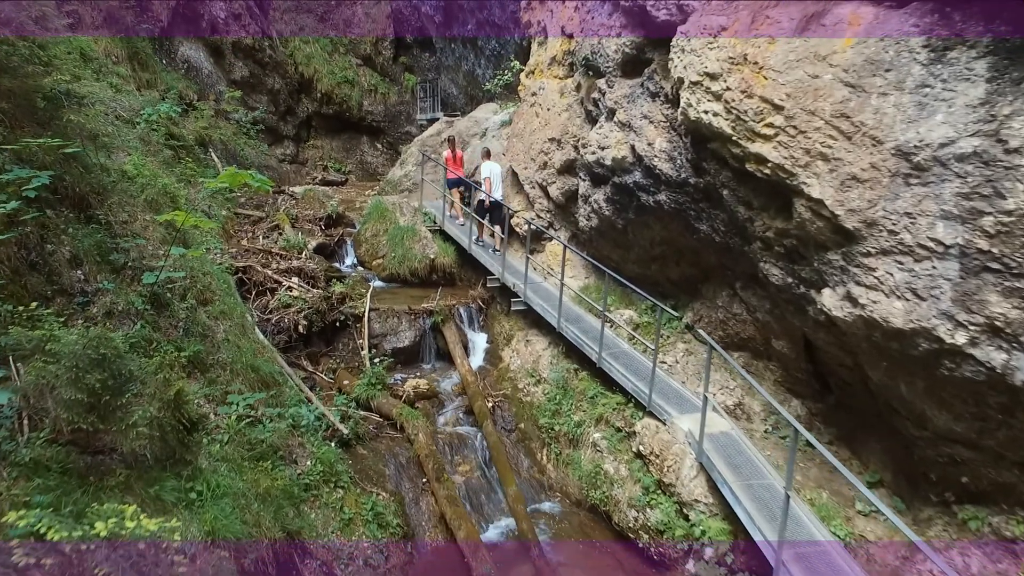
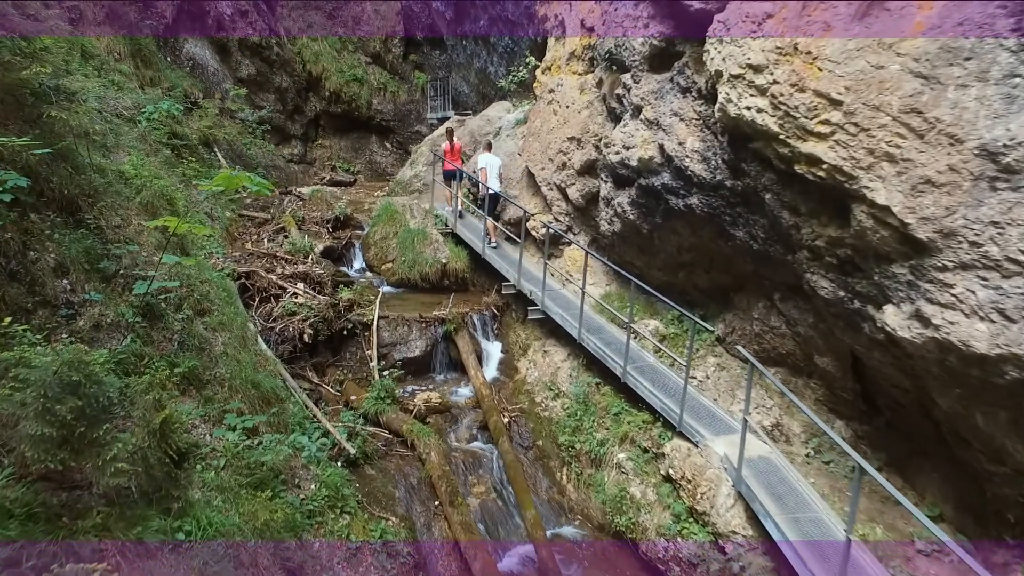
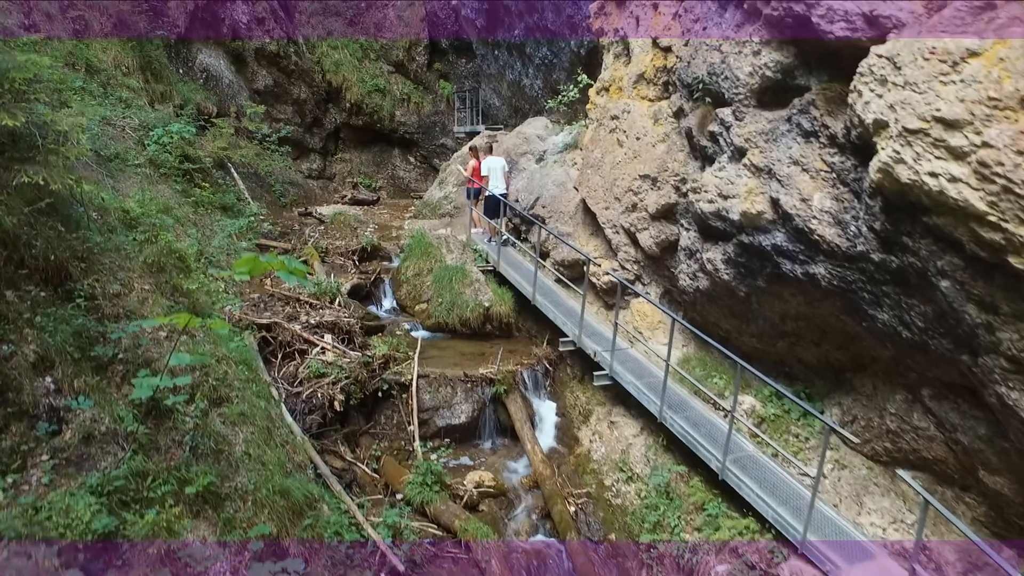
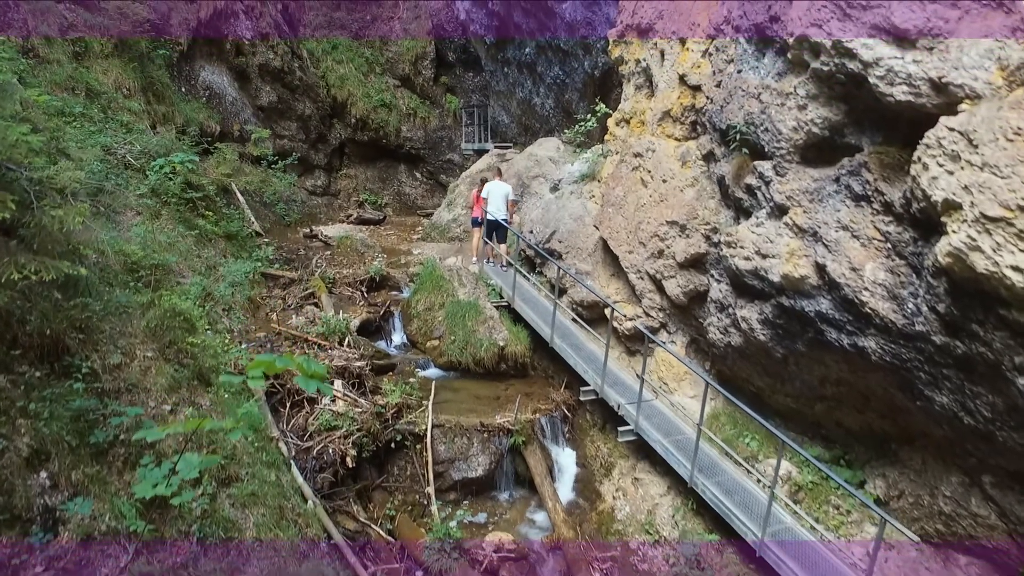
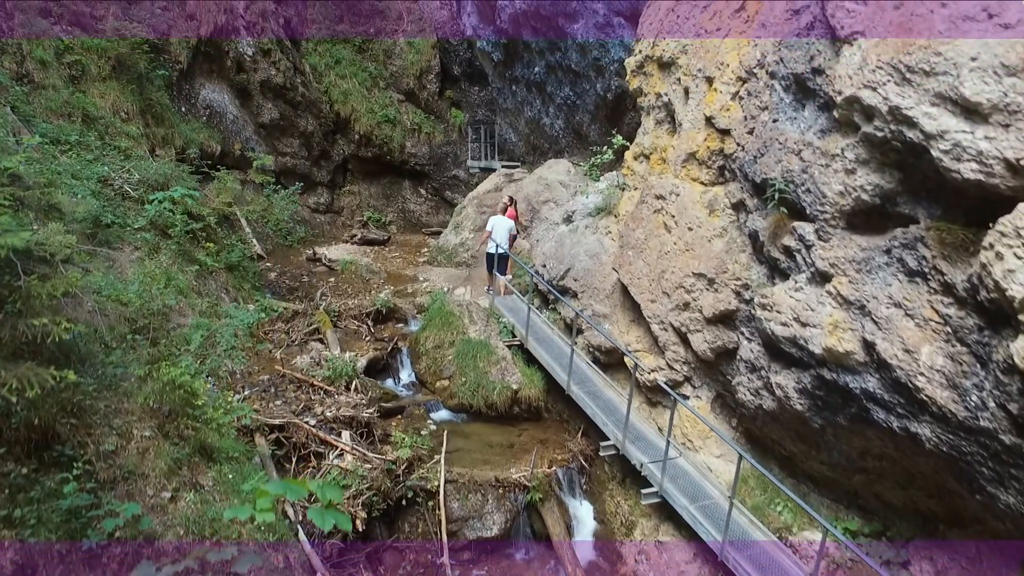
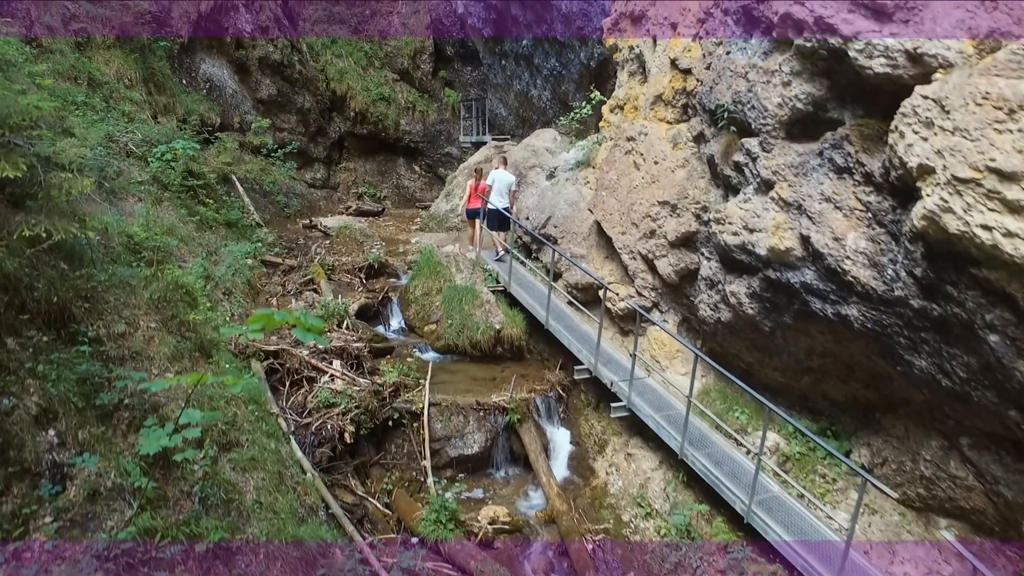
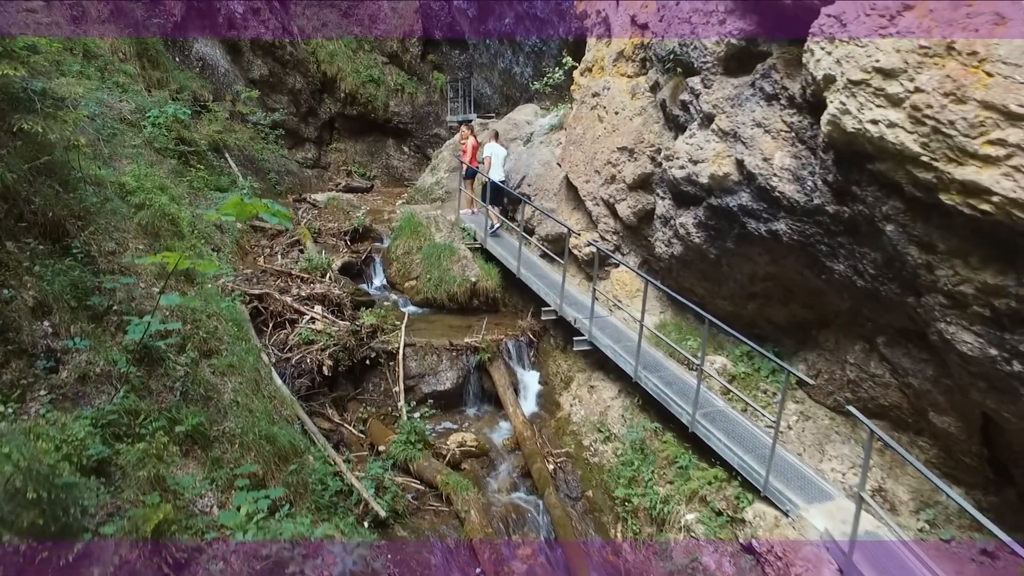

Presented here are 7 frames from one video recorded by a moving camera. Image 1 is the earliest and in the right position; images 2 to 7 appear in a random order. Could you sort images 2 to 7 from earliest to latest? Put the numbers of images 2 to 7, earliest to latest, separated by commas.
2, 7, 3, 6, 4, 5
